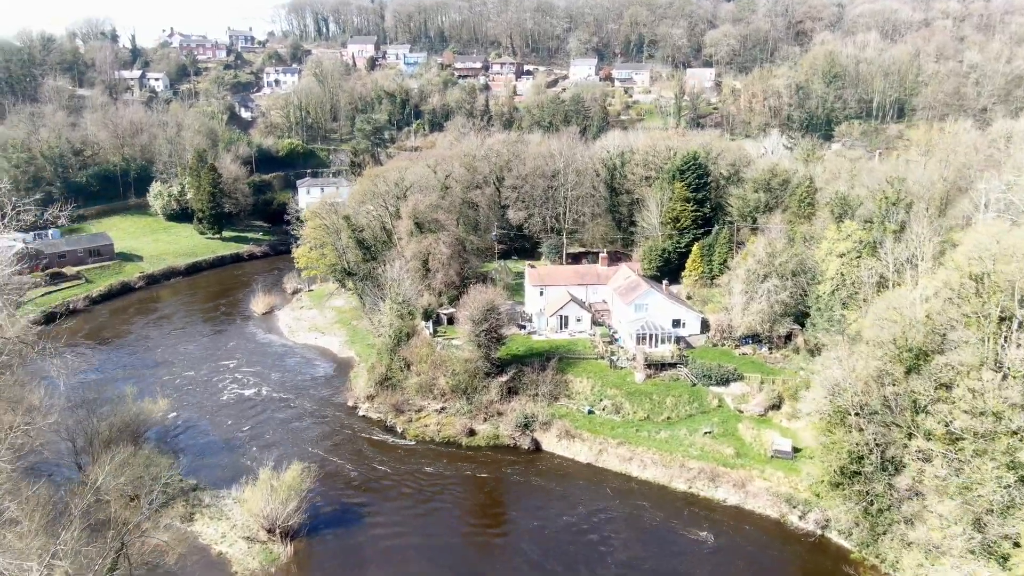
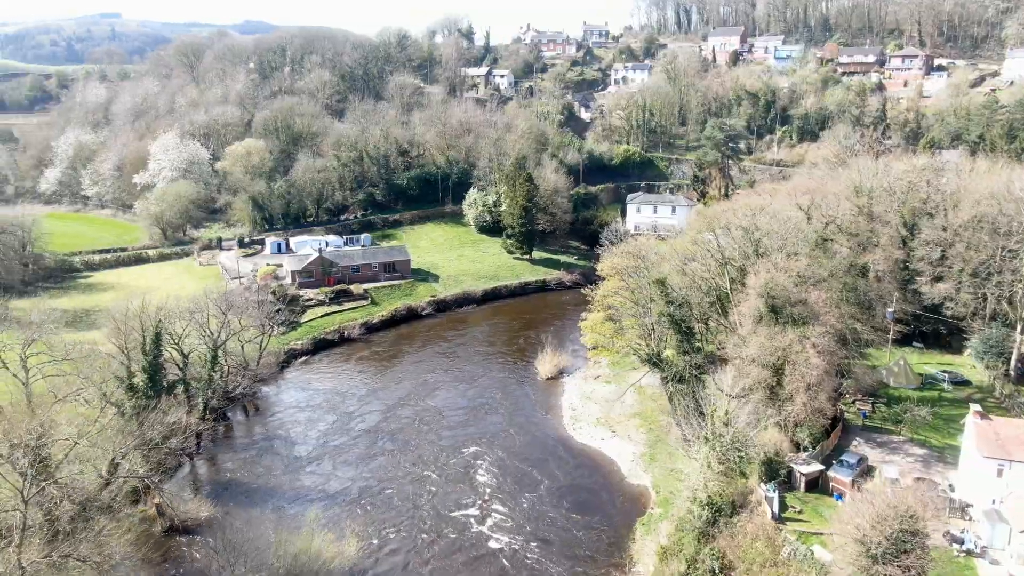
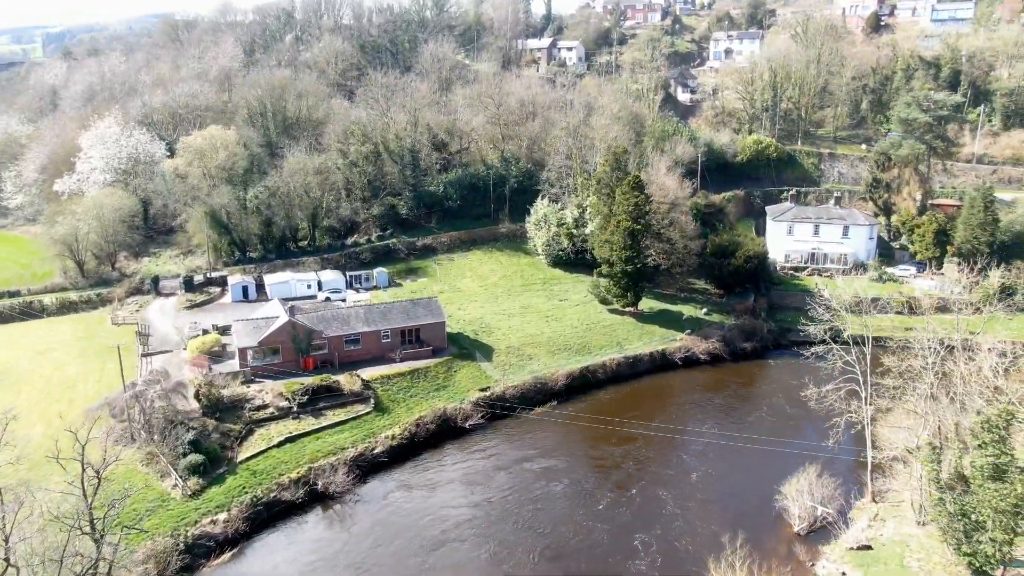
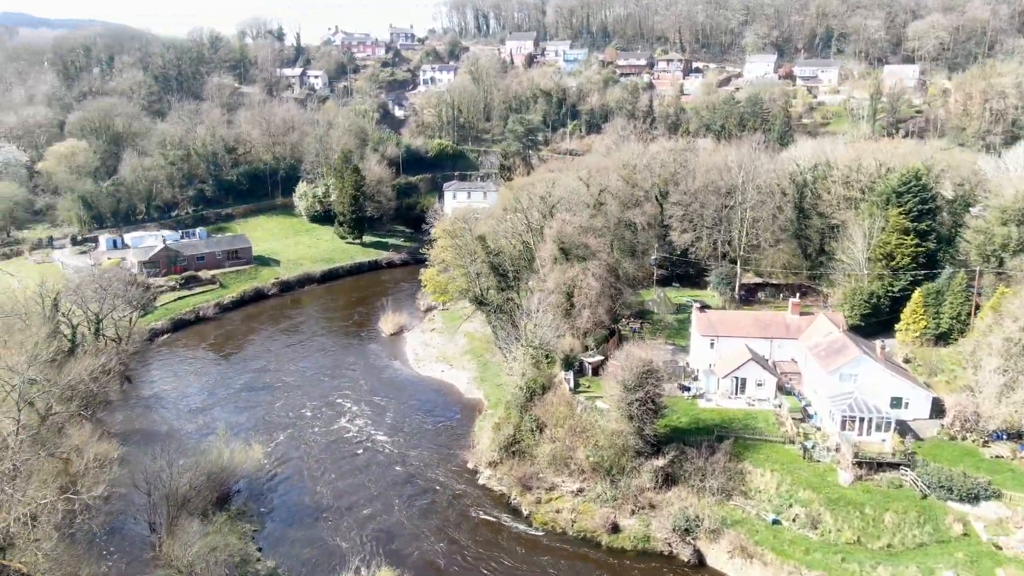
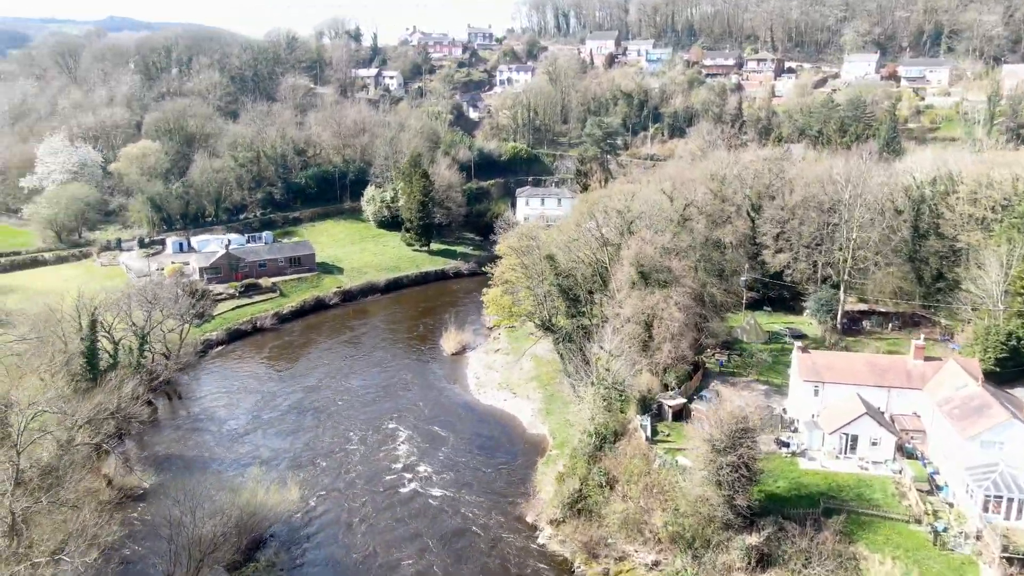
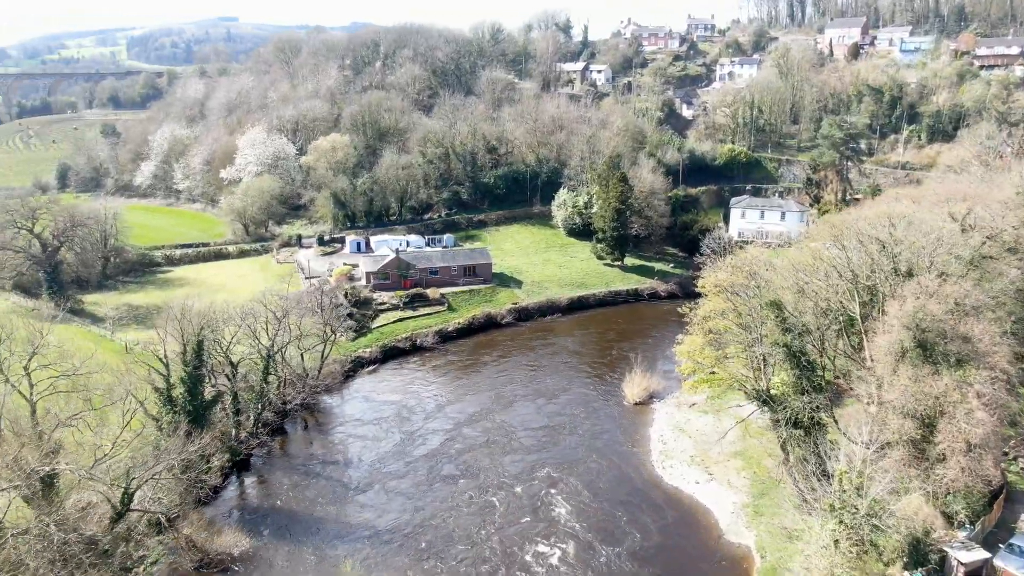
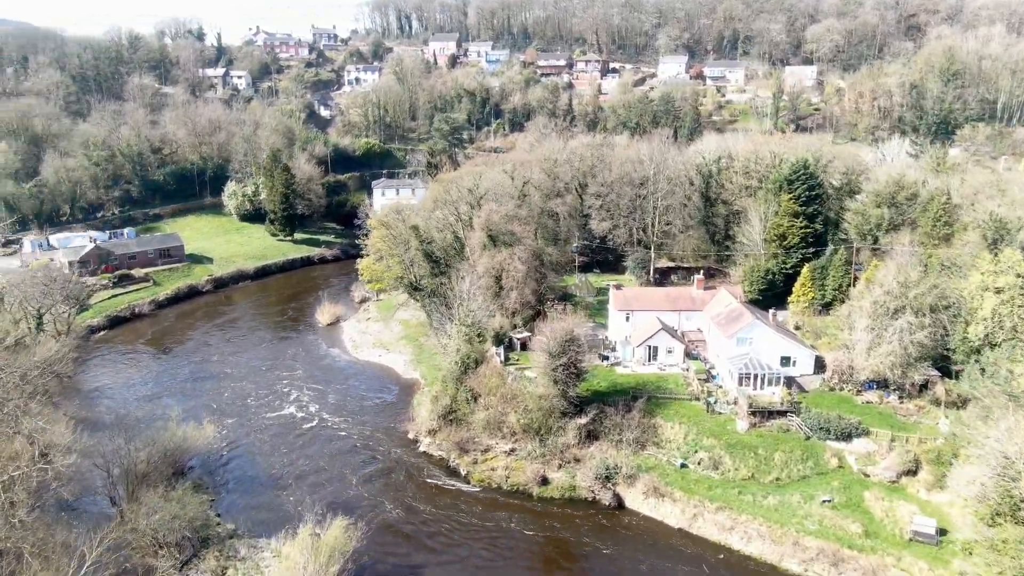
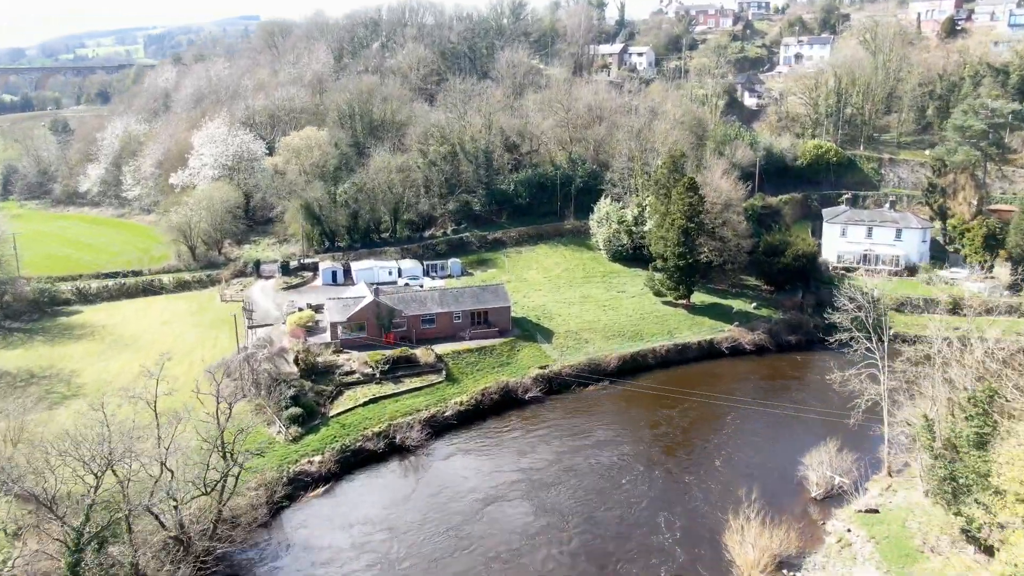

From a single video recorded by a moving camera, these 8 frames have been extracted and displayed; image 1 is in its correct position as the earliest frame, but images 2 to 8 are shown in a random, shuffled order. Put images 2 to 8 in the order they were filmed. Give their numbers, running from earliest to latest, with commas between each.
7, 4, 5, 2, 6, 8, 3
